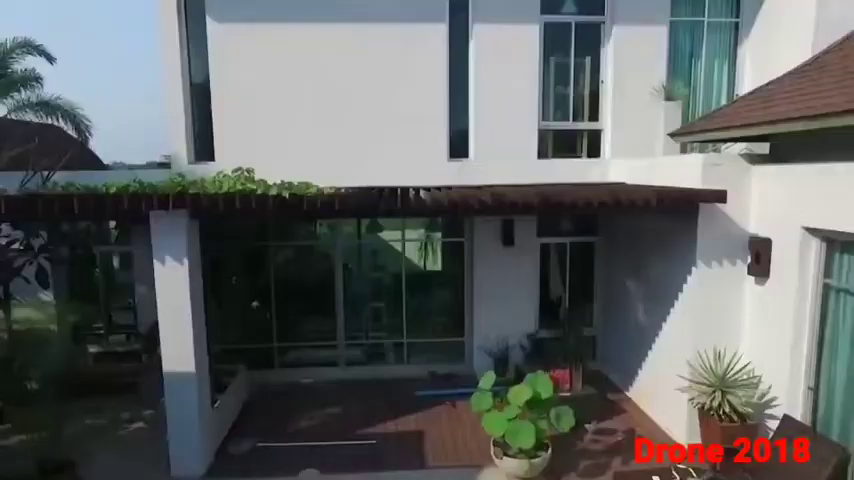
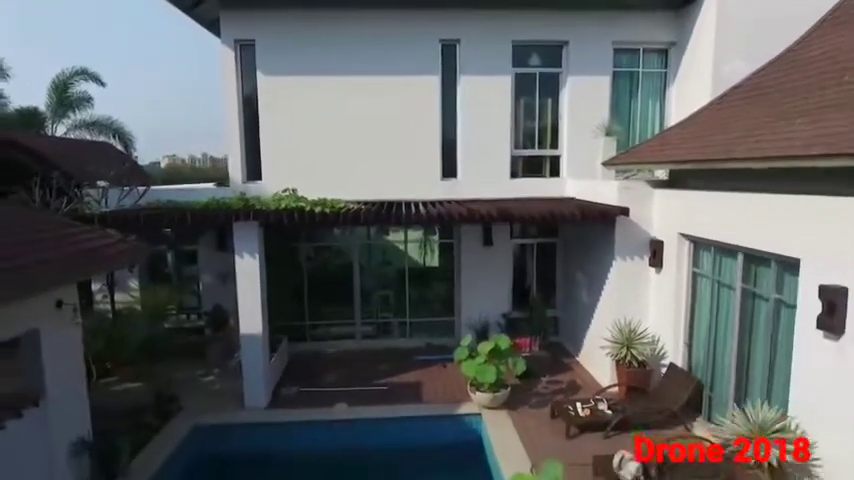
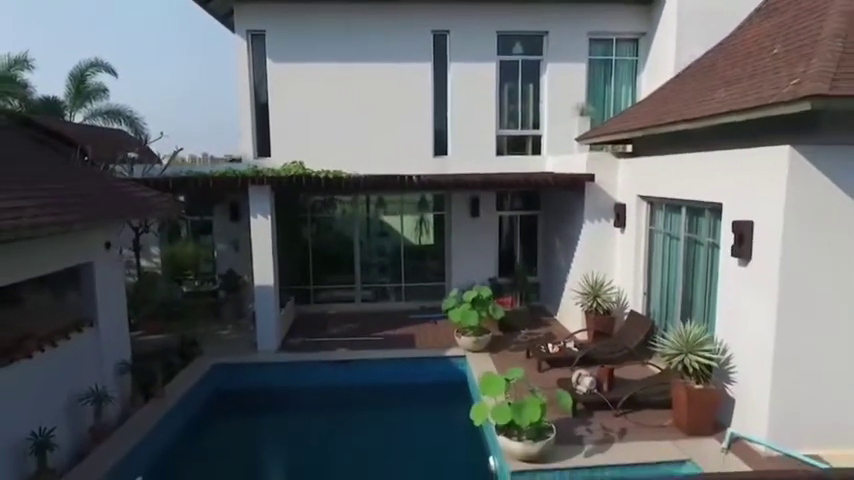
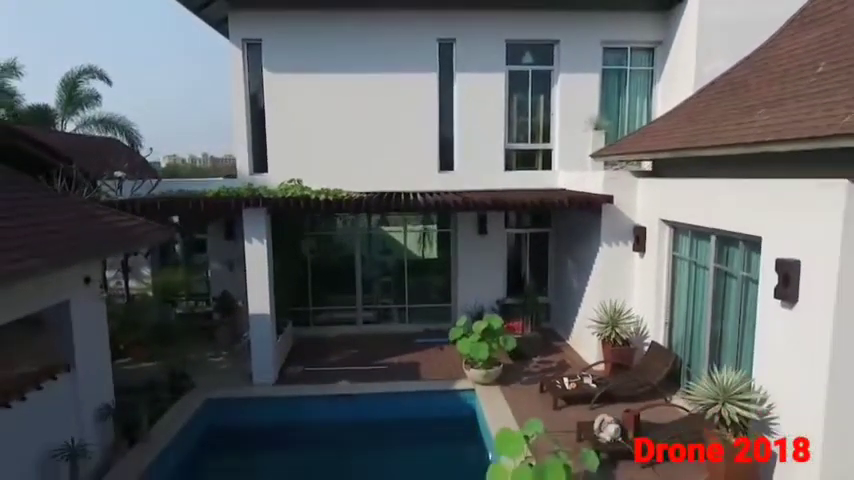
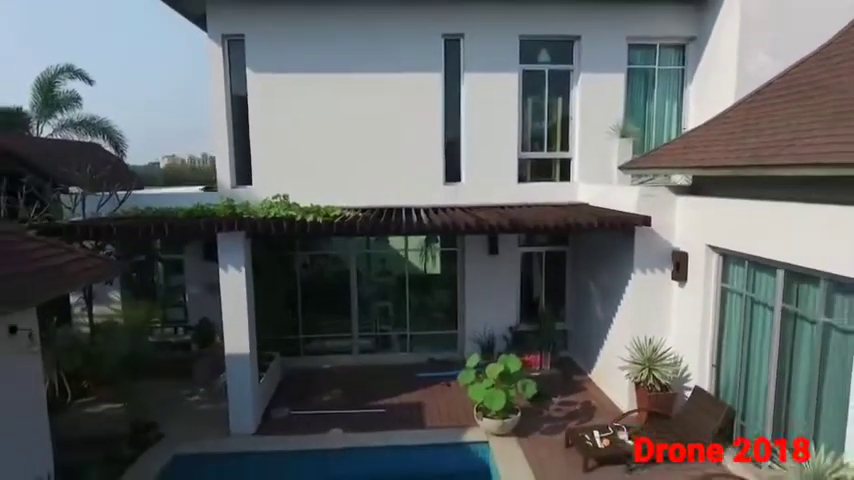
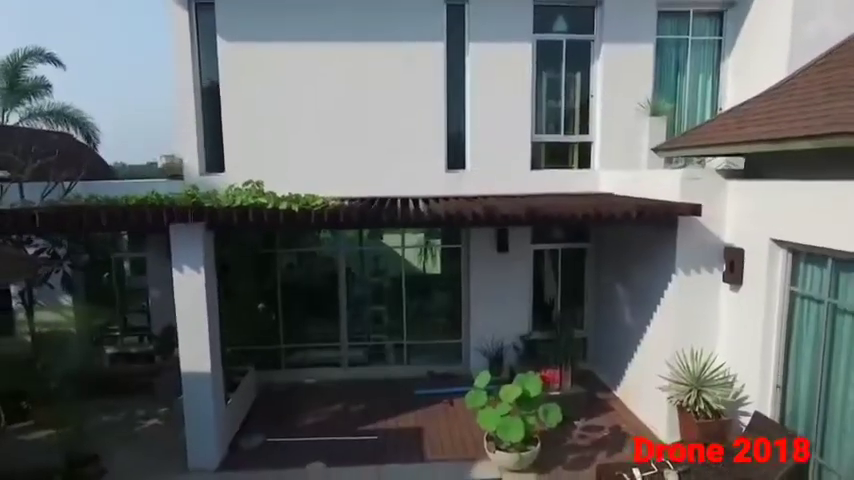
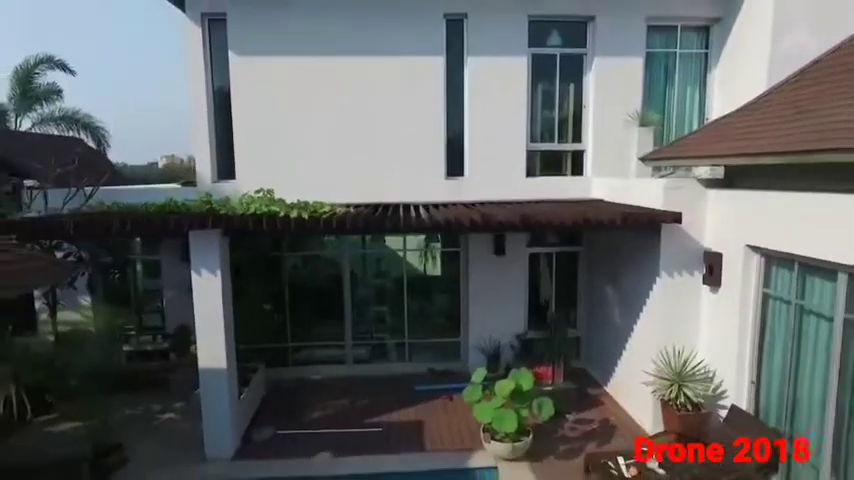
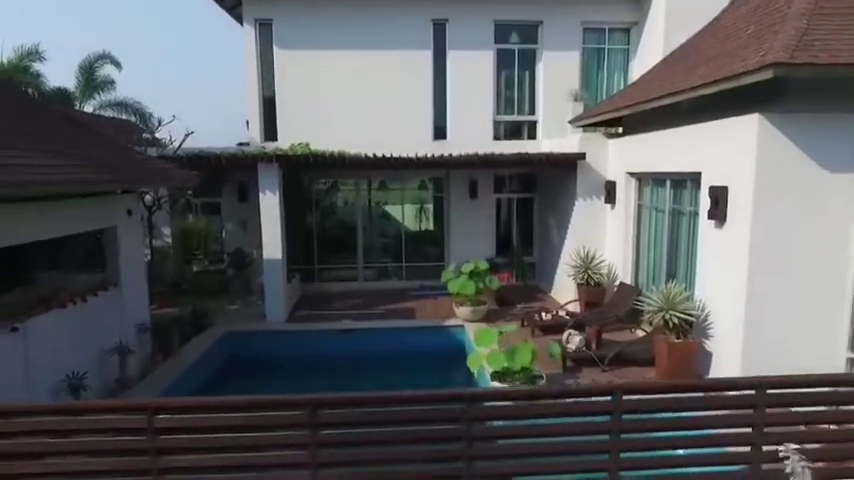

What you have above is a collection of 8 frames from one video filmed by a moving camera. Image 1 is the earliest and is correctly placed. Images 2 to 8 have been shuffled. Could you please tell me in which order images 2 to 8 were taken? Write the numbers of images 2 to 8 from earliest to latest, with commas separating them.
6, 7, 5, 2, 4, 3, 8
